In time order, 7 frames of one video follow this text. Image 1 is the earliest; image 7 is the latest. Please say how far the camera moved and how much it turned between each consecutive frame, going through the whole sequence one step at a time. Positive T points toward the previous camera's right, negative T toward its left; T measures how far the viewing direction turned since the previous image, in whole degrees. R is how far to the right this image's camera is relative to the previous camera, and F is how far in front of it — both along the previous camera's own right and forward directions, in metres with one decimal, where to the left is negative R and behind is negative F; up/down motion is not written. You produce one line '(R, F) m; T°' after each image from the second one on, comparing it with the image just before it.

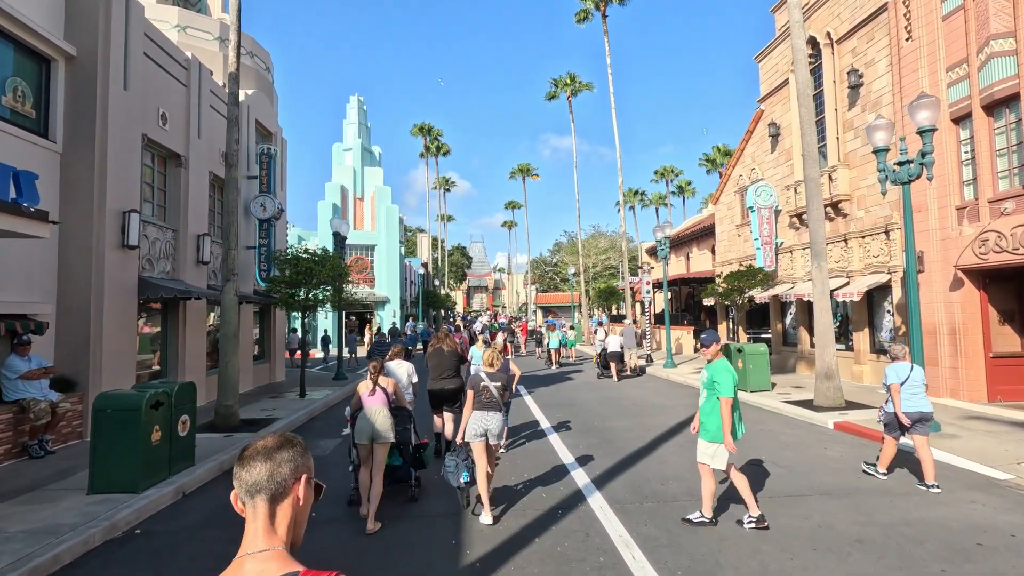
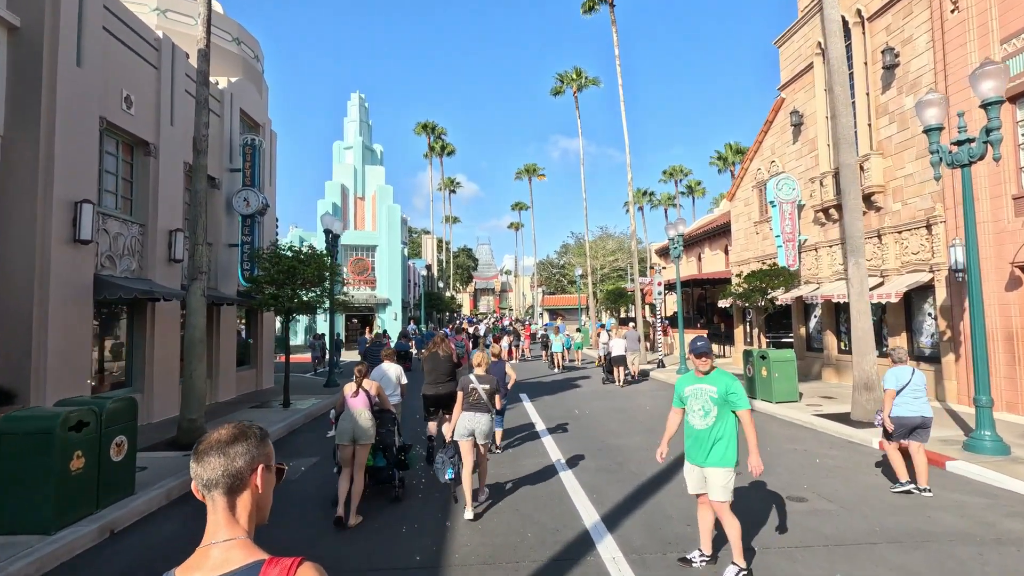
(+0.2, +1.2) m; -1°
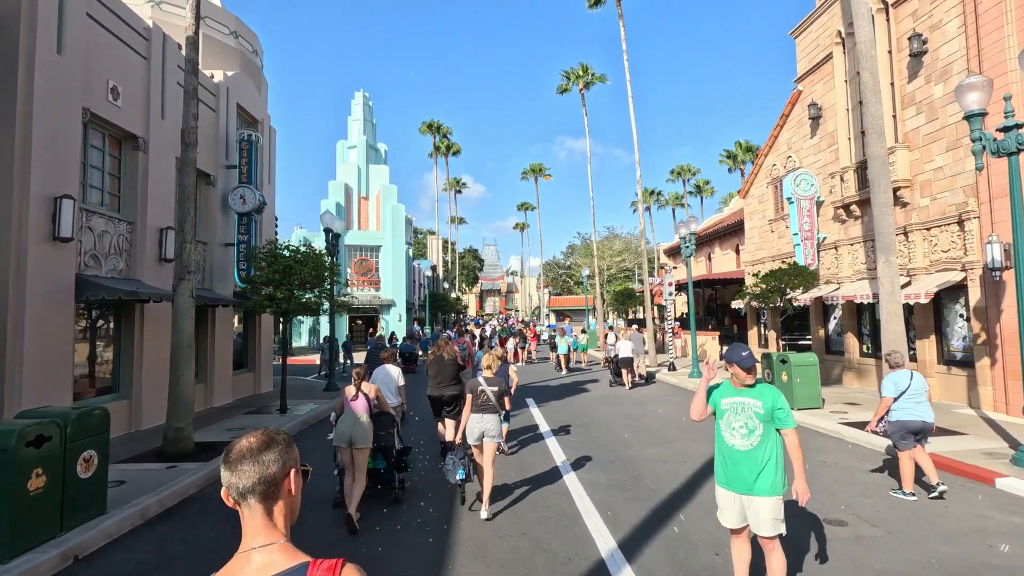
(0.0, +0.6) m; -1°
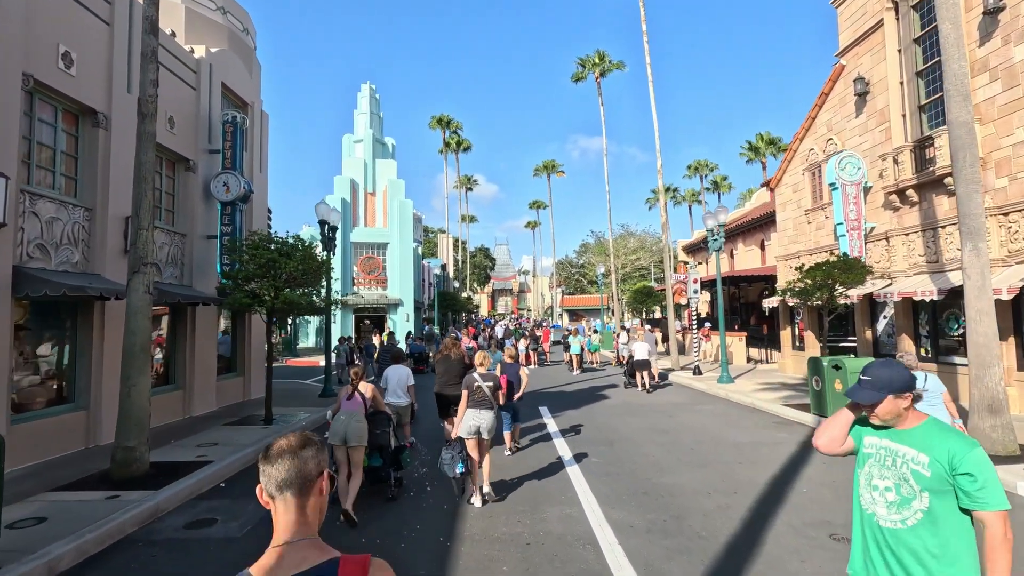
(0.0, +1.5) m; -1°
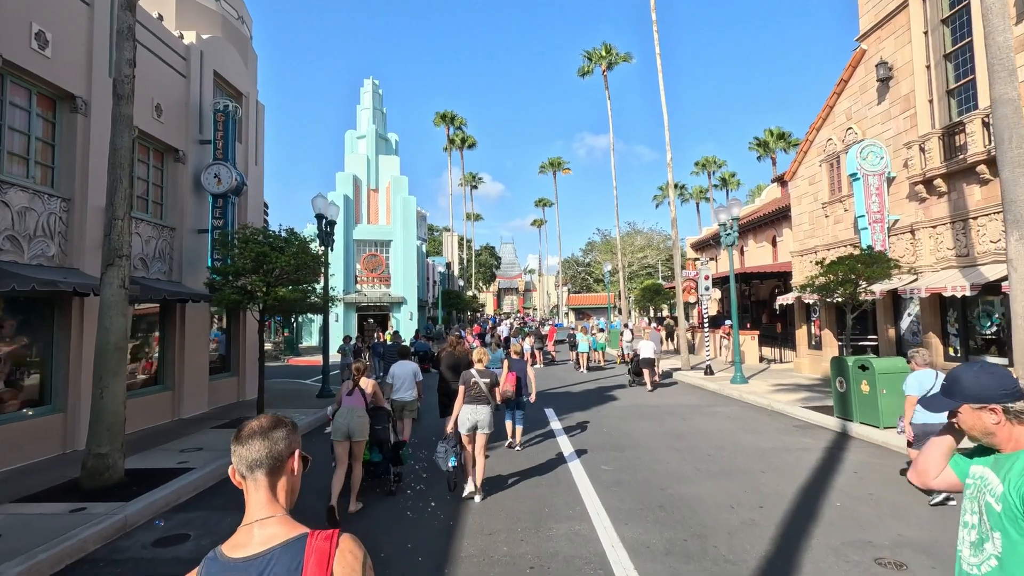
(0.0, +0.6) m; -1°
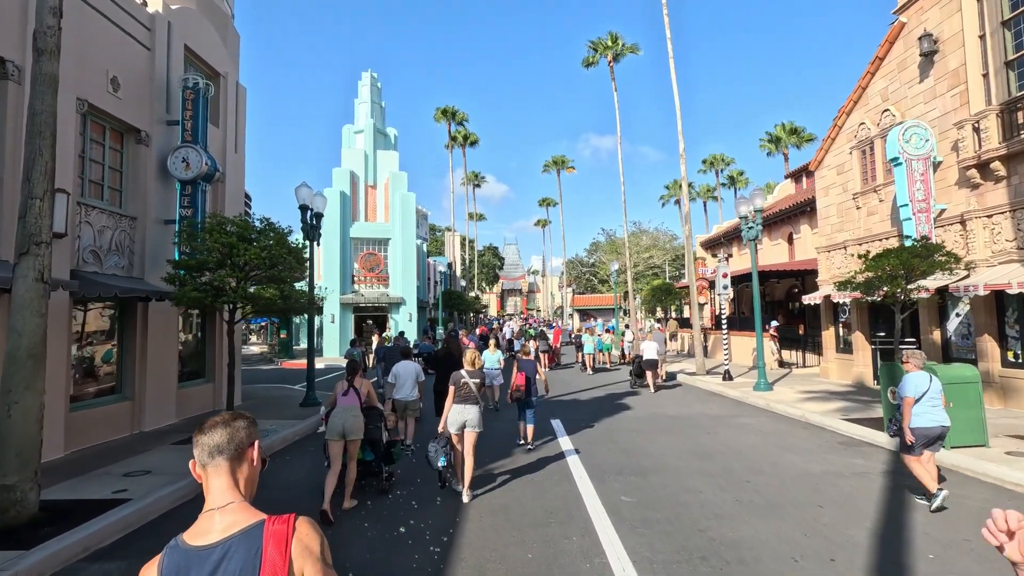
(0.0, +1.3) m; 0°
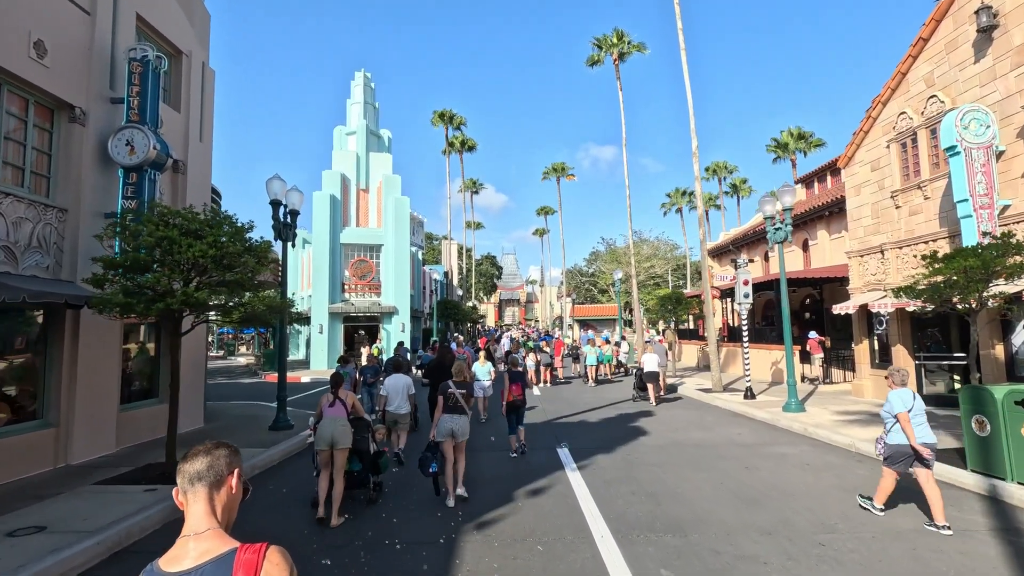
(0.0, +1.6) m; 0°
